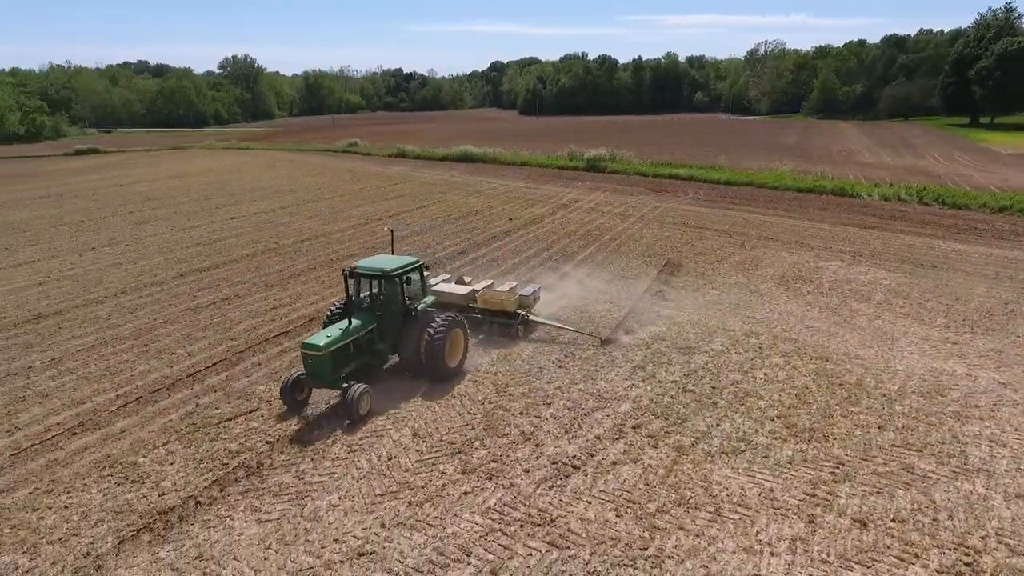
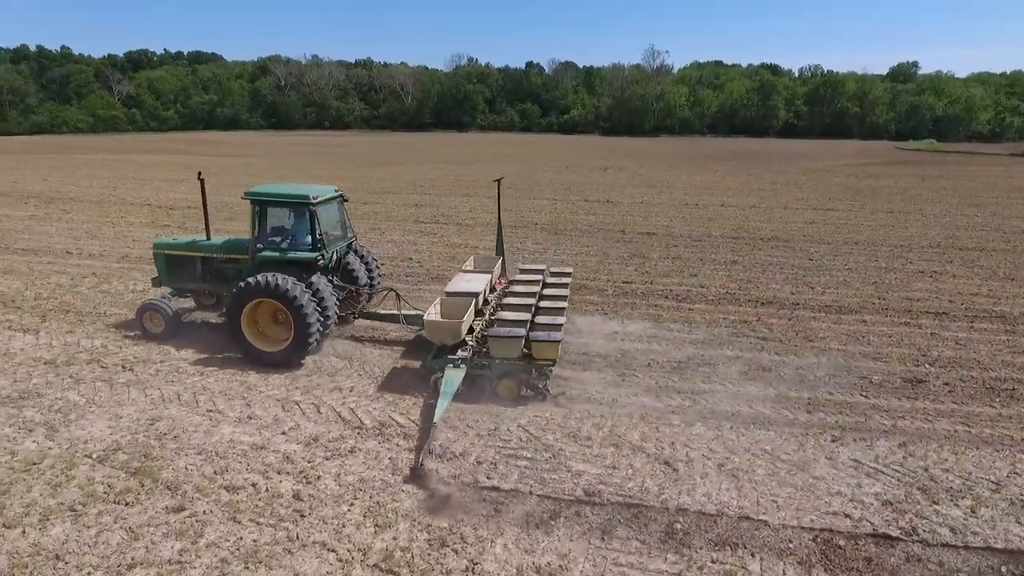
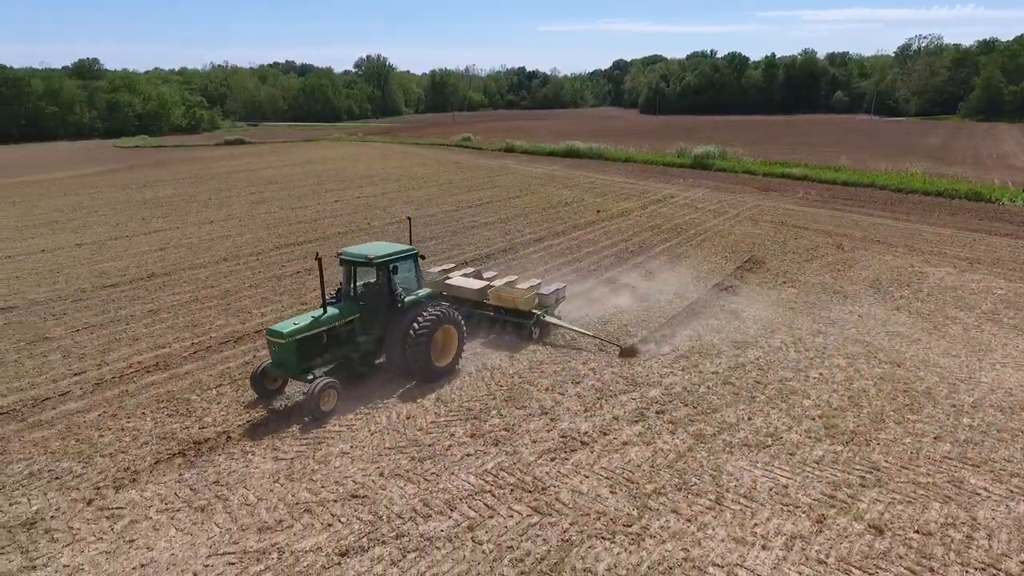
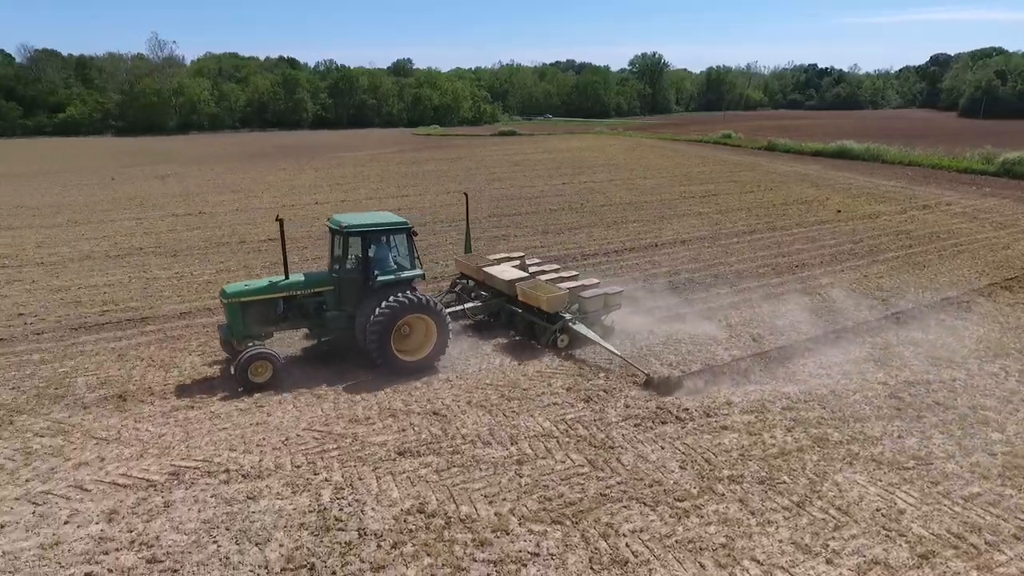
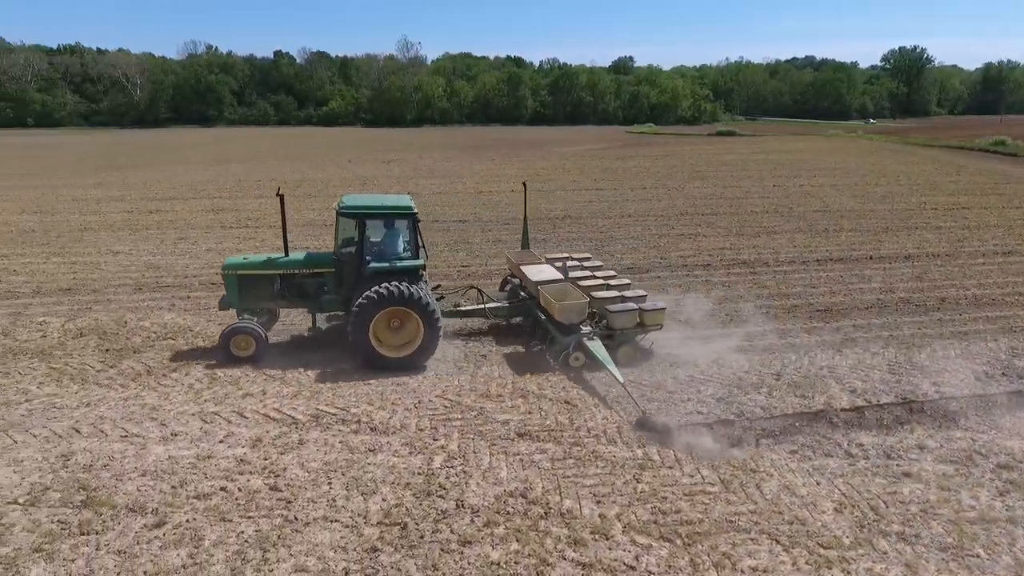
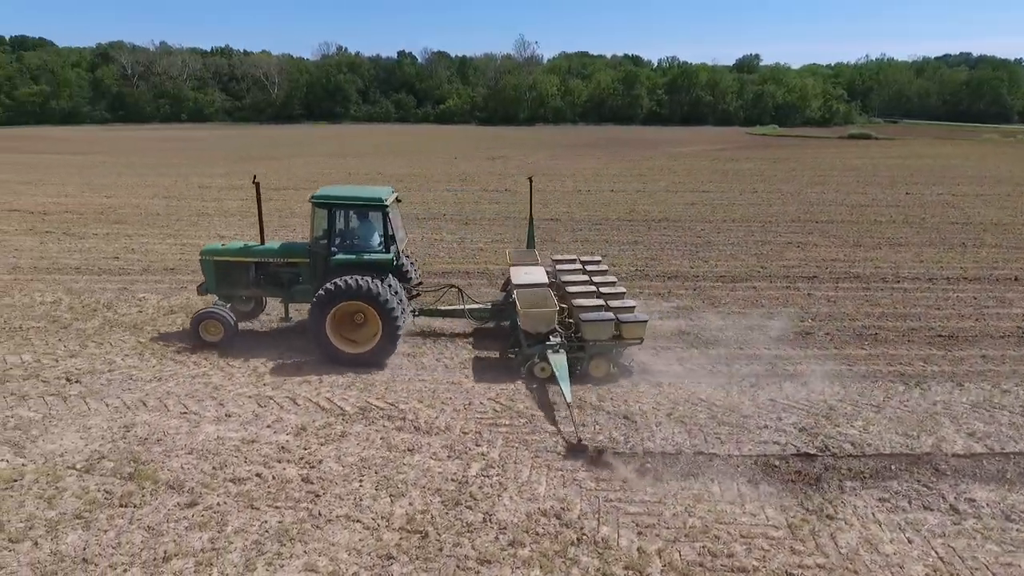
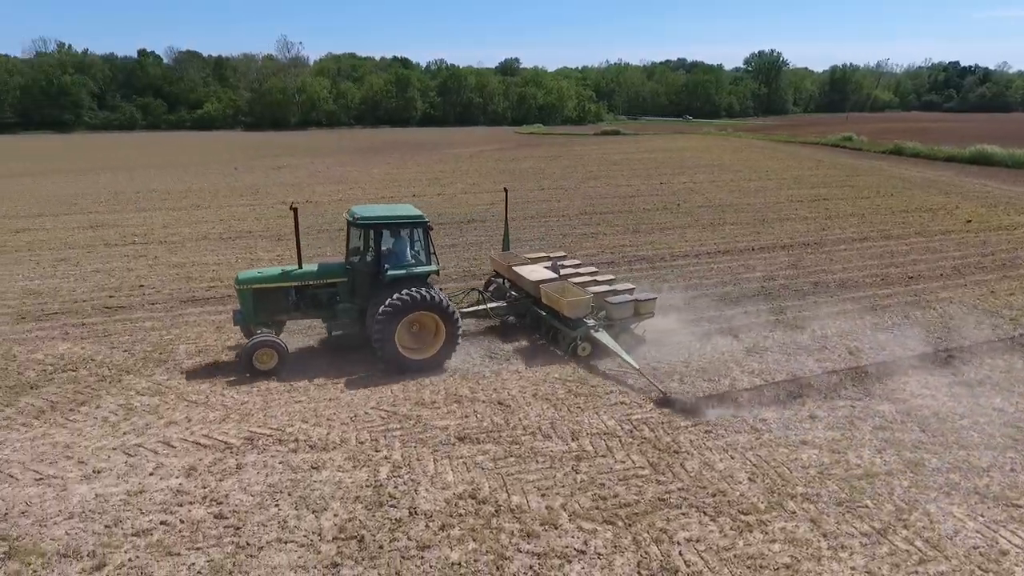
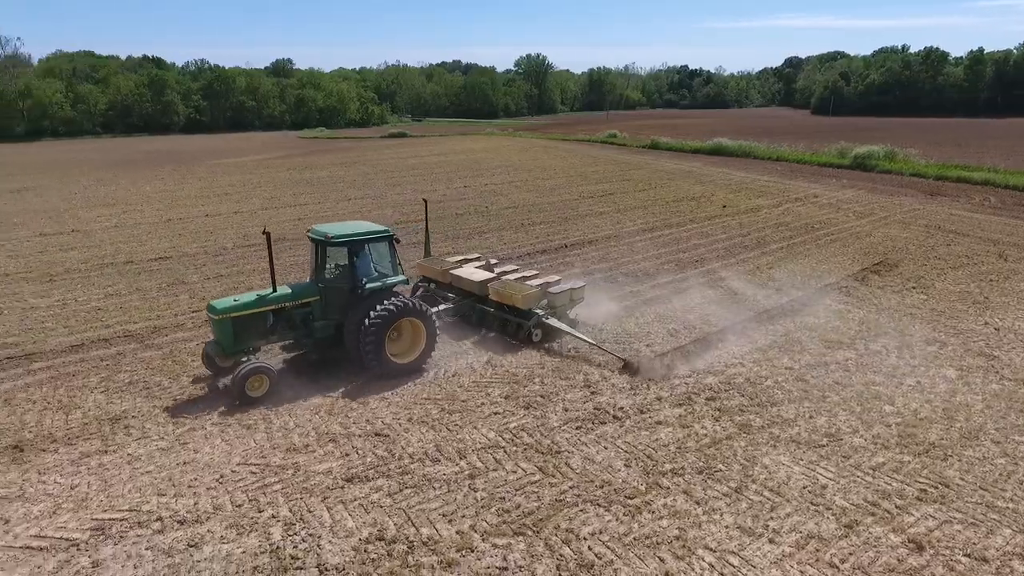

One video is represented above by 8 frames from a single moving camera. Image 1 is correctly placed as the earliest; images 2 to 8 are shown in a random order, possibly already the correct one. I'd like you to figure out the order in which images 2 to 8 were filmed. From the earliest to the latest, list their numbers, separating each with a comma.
3, 8, 4, 7, 5, 6, 2
